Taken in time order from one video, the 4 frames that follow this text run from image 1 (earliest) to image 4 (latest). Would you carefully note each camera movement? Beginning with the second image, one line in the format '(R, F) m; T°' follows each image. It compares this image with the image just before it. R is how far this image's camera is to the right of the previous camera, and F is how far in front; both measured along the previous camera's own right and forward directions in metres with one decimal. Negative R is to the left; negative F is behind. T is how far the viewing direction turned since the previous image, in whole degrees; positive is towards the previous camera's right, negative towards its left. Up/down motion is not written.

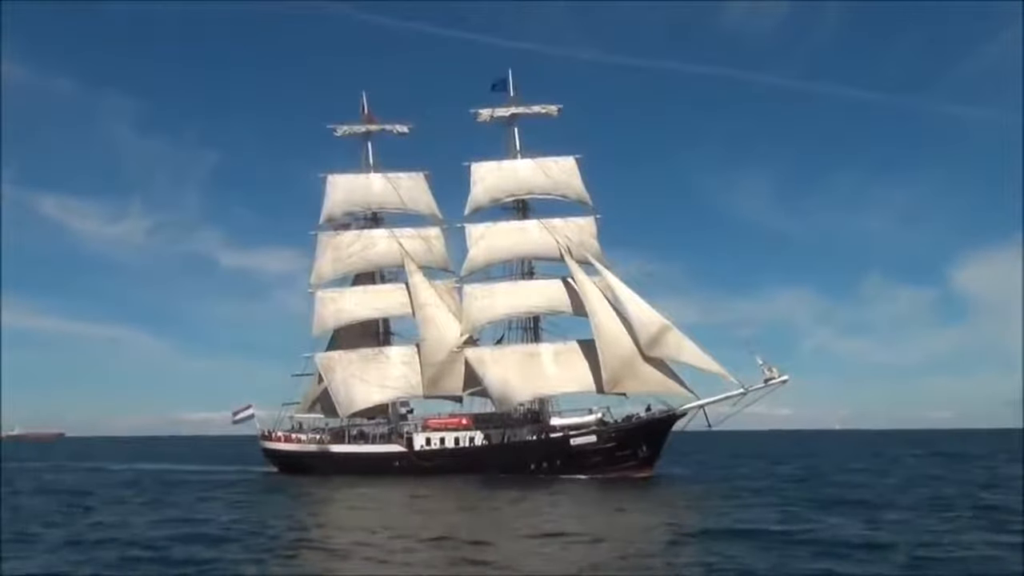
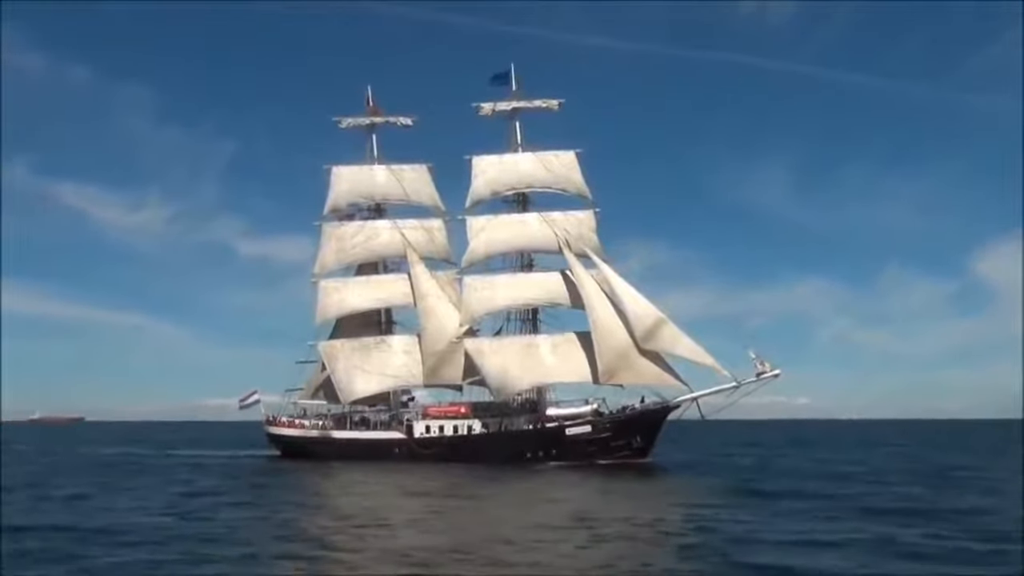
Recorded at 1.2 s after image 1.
(+0.6, -0.7) m; -1°
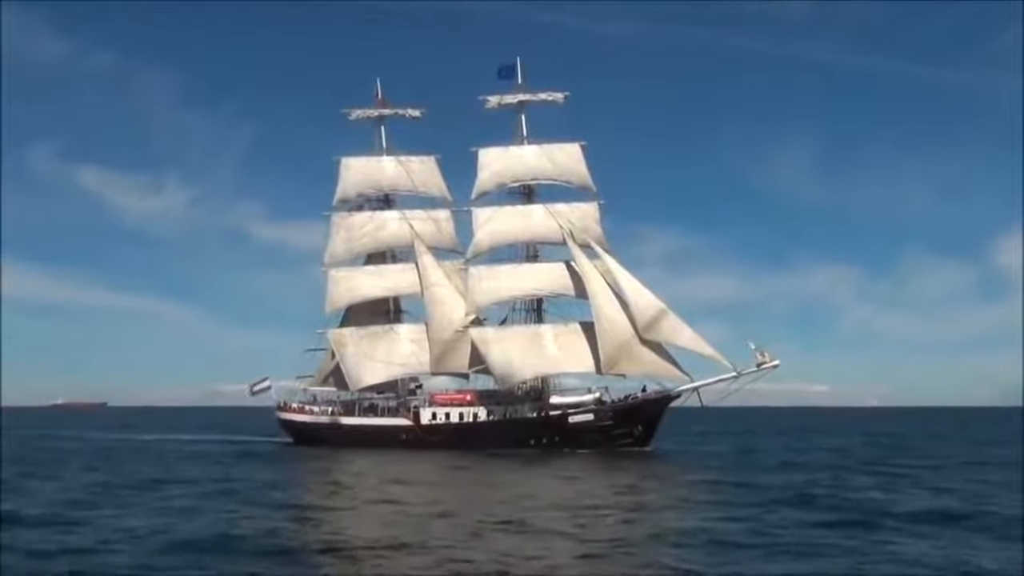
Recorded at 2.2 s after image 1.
(+0.2, -0.9) m; -1°
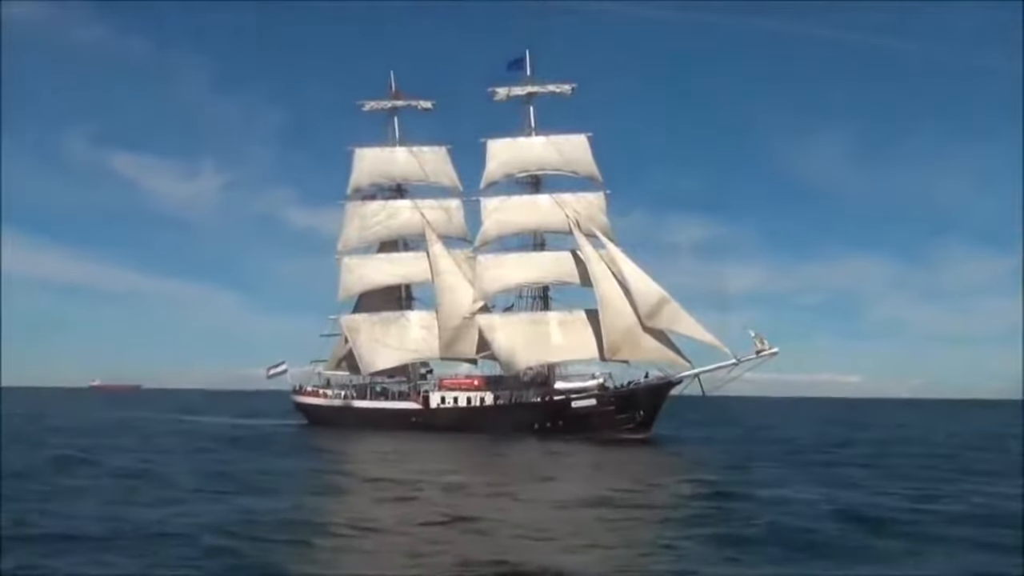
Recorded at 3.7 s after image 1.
(+0.5, -1.3) m; -1°
